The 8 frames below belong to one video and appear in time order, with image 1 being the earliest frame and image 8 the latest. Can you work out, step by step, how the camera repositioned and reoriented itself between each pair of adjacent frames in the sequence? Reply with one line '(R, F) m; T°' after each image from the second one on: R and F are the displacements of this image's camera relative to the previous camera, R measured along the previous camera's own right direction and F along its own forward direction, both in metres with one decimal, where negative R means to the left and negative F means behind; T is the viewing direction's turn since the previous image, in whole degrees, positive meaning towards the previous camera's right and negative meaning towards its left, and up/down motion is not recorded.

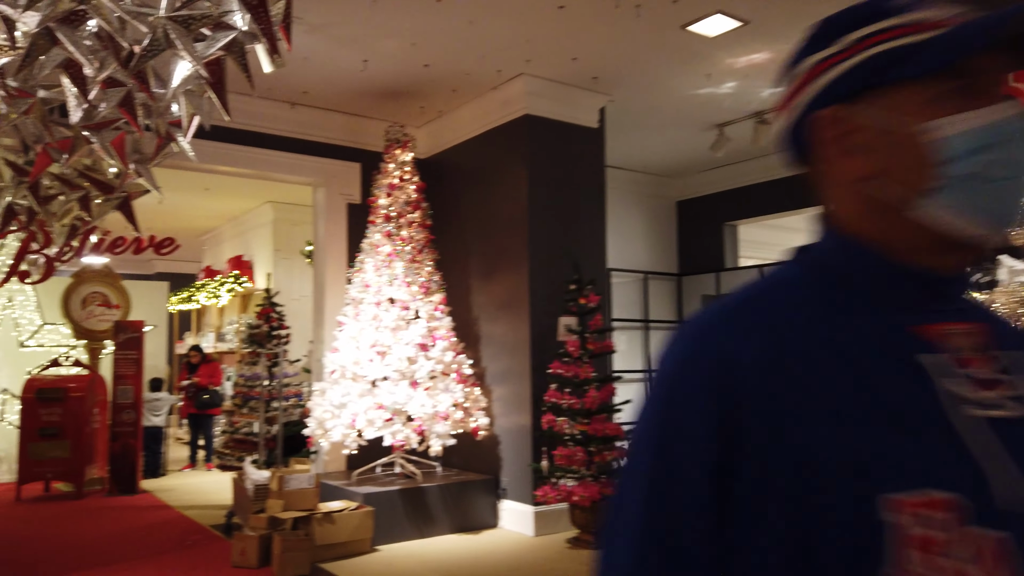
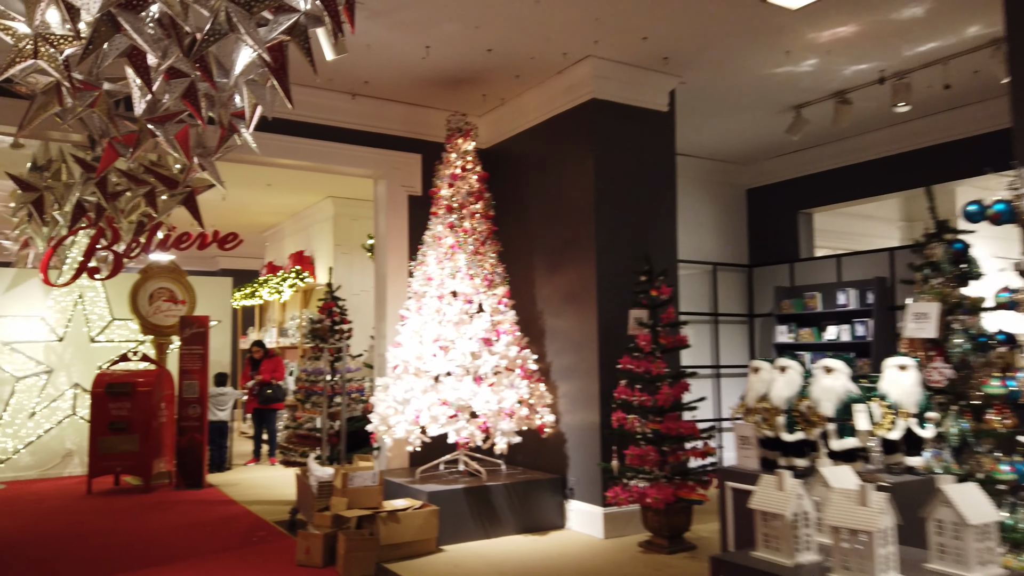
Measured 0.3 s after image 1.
(-0.1, +0.2) m; -4°
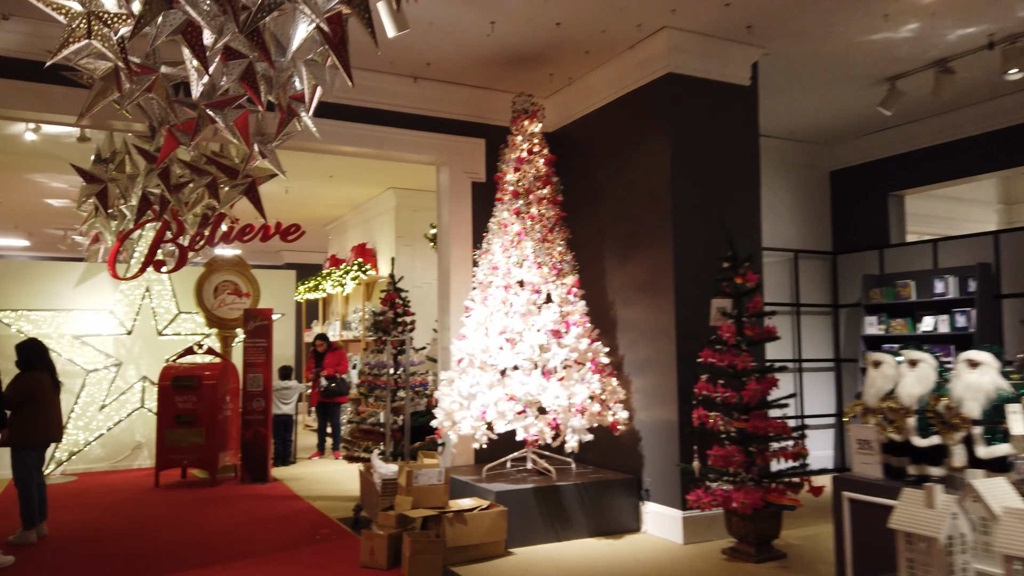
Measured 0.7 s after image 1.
(-0.1, +0.3) m; -4°
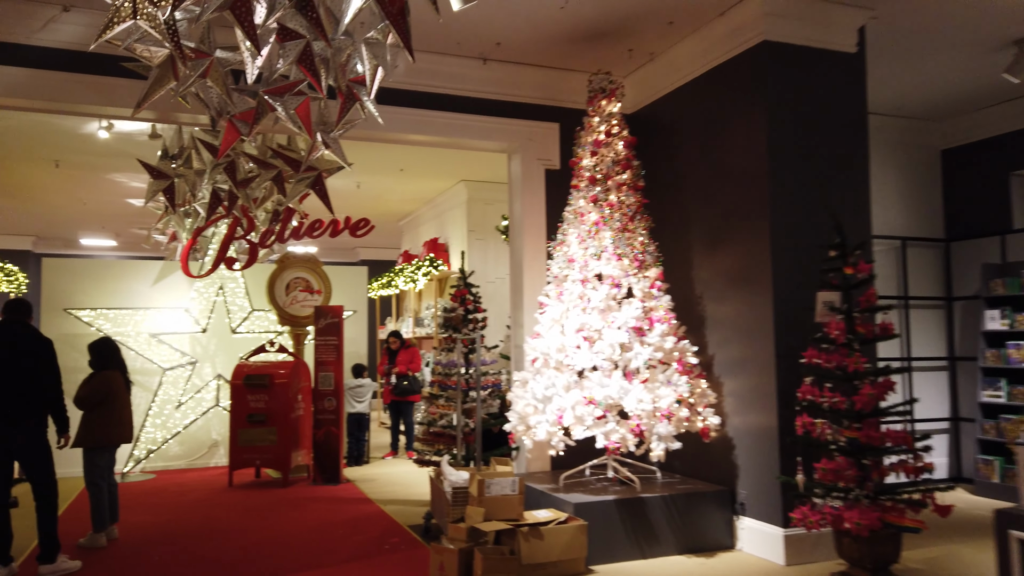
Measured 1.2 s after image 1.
(0.0, +0.4) m; -6°
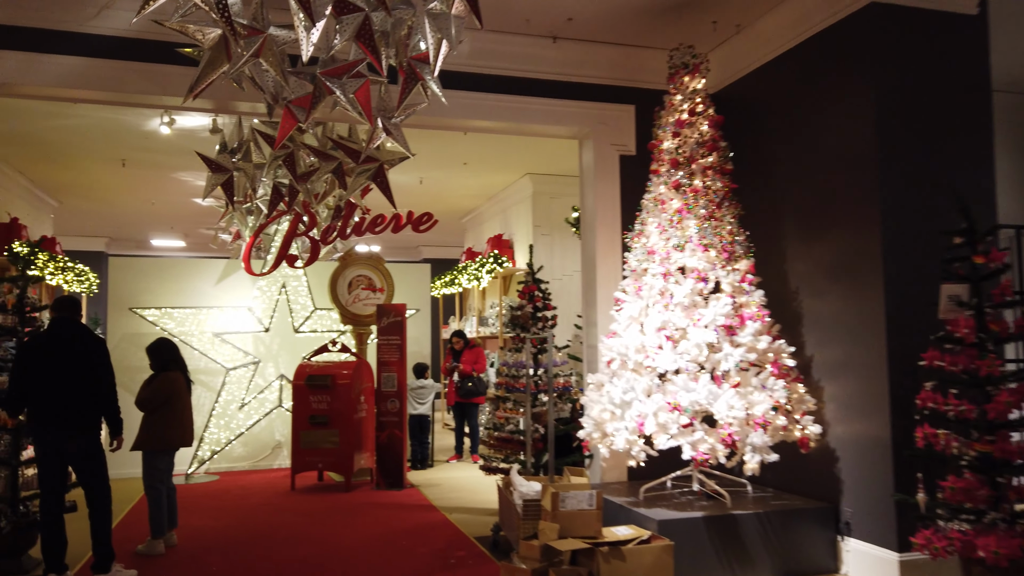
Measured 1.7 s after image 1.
(-0.1, +0.4) m; -5°
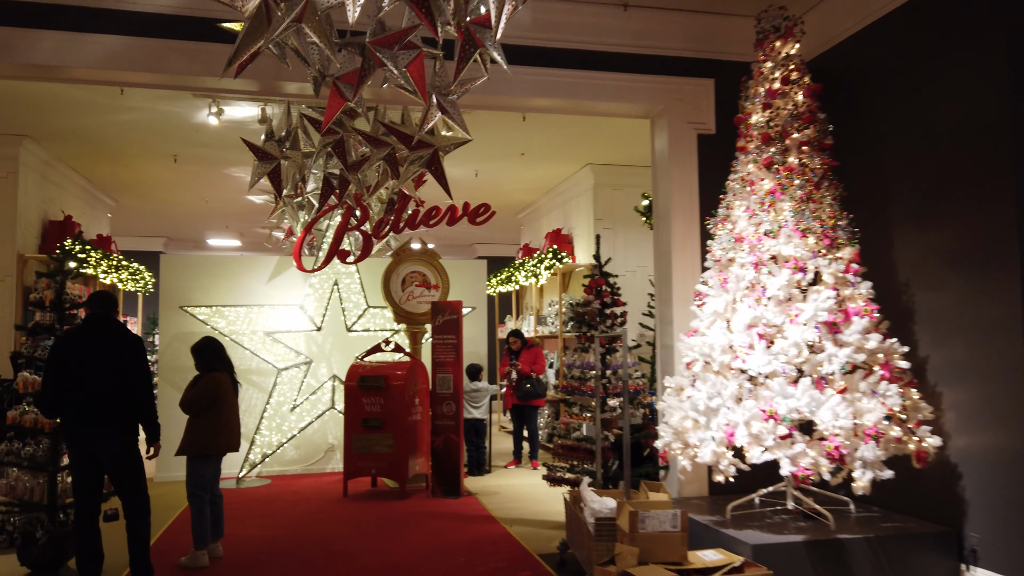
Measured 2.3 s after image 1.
(-0.1, +0.4) m; -4°
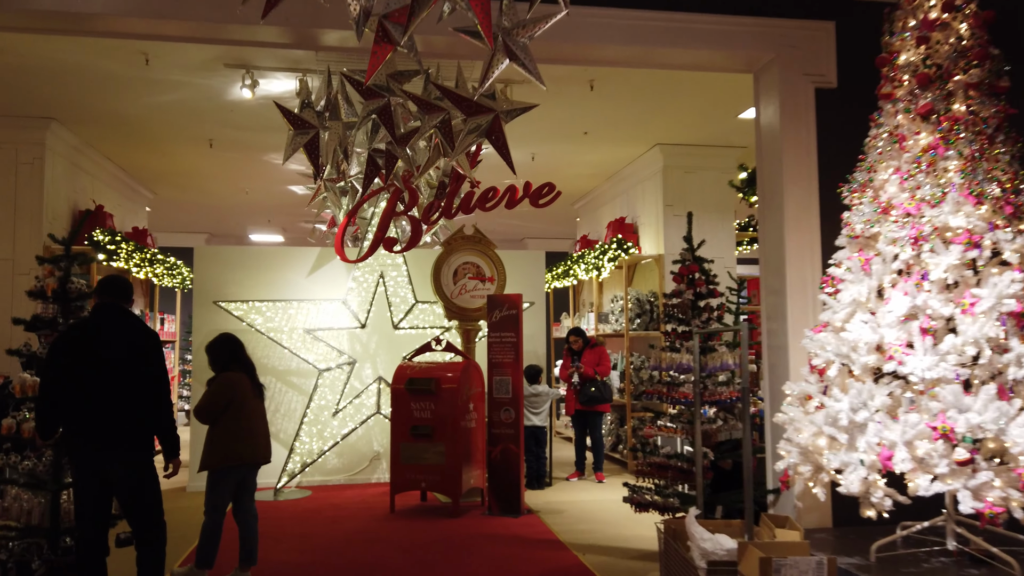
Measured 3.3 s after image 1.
(-0.2, +0.7) m; -3°
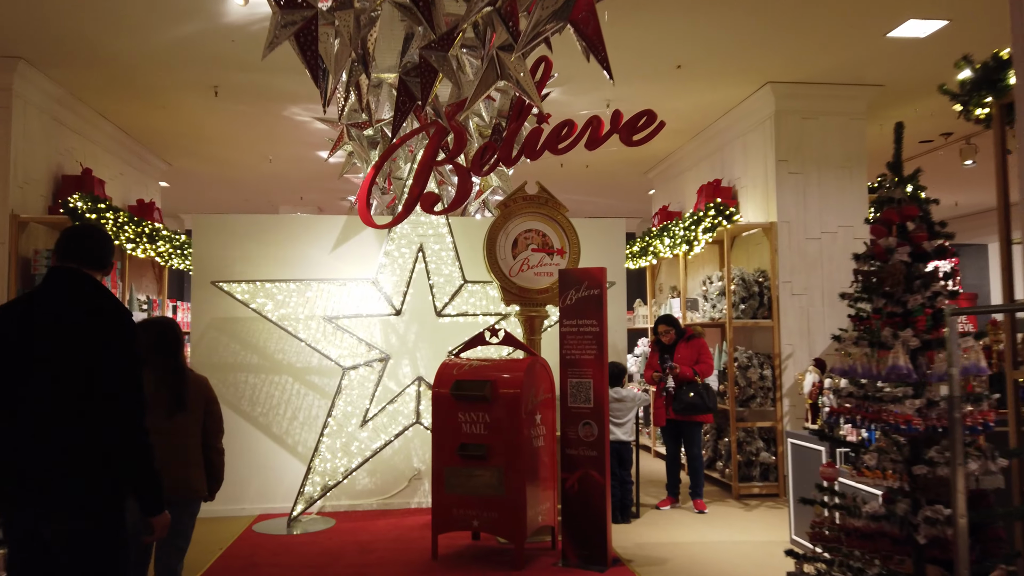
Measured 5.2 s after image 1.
(-0.2, +1.4) m; -4°
